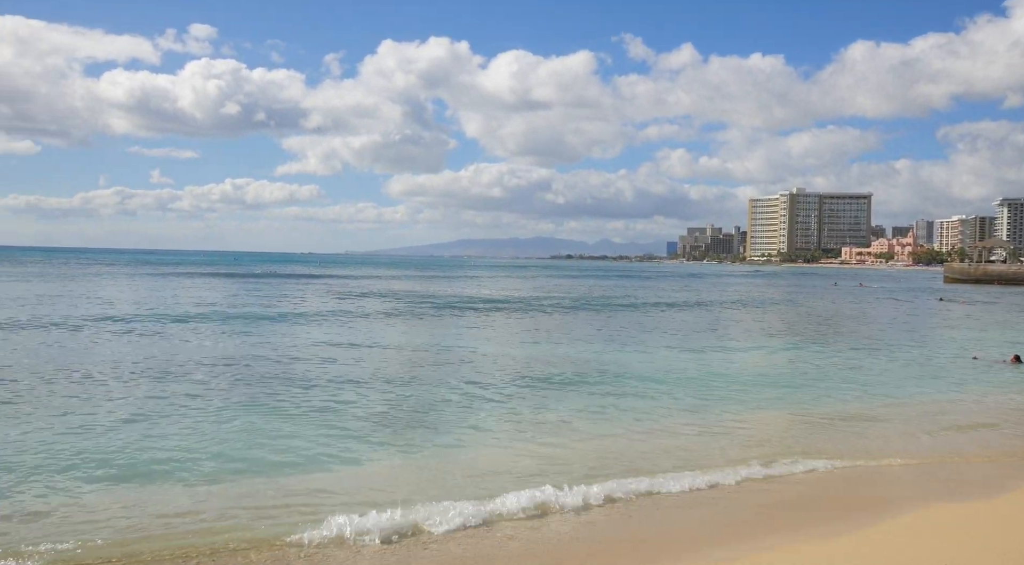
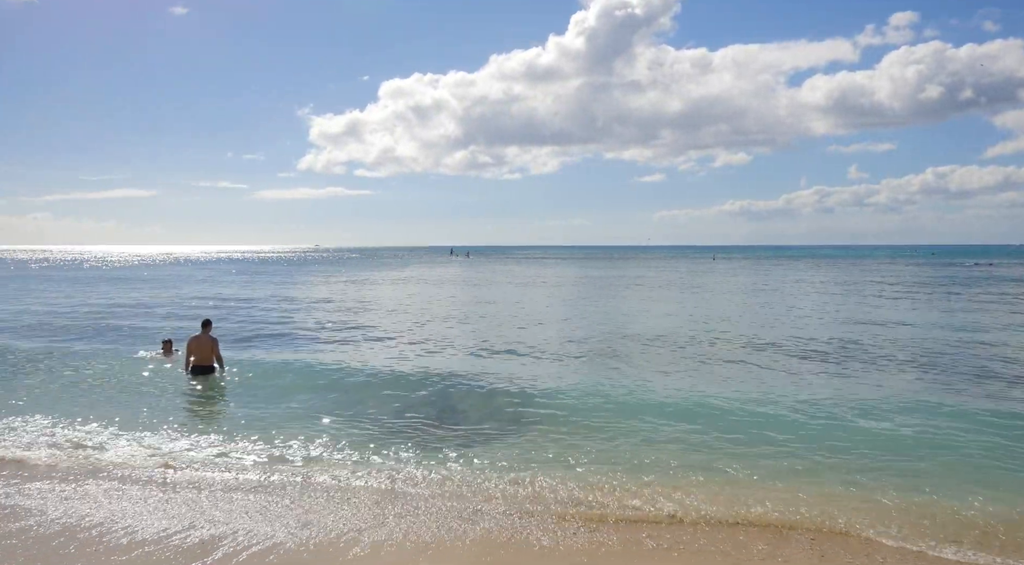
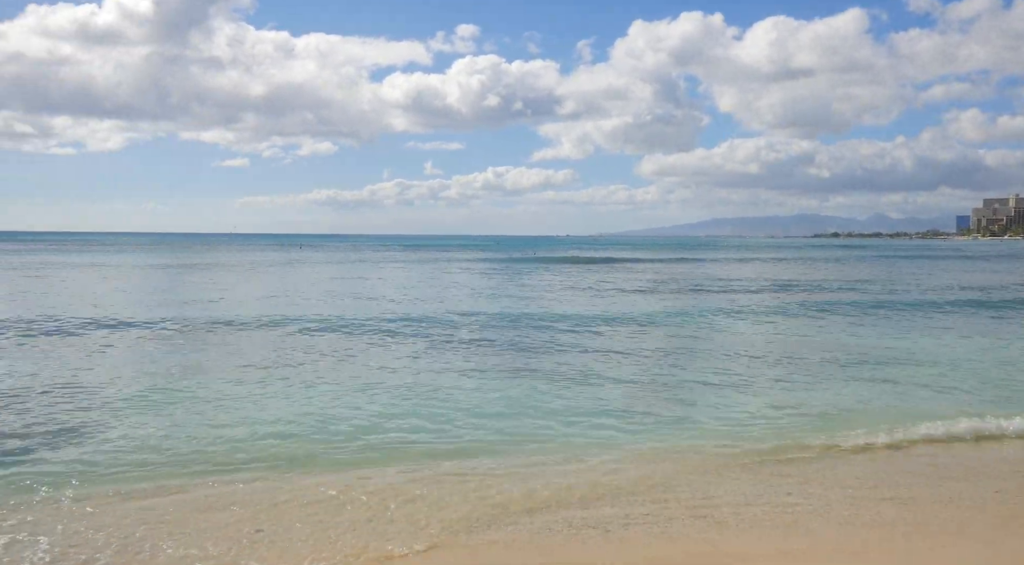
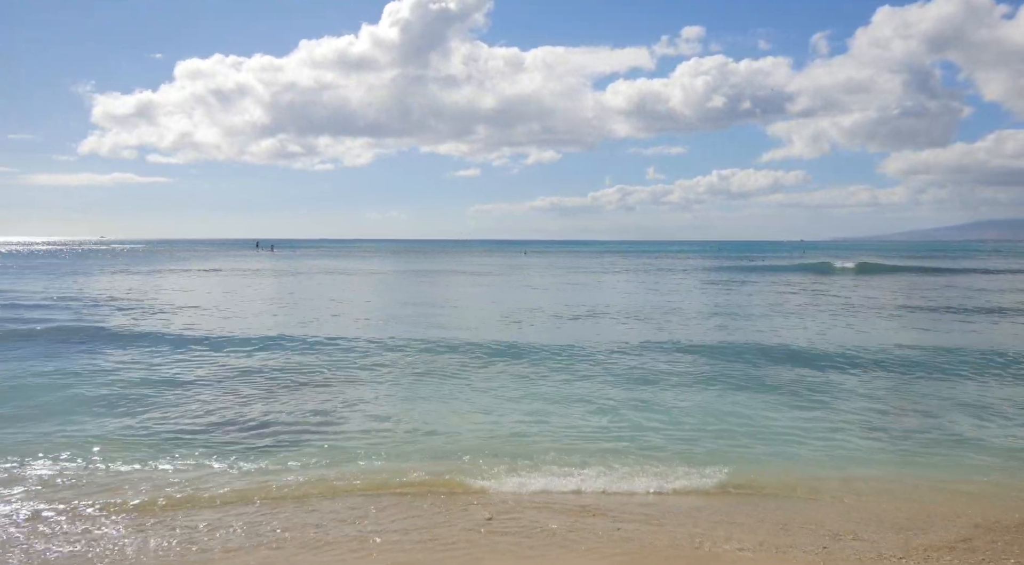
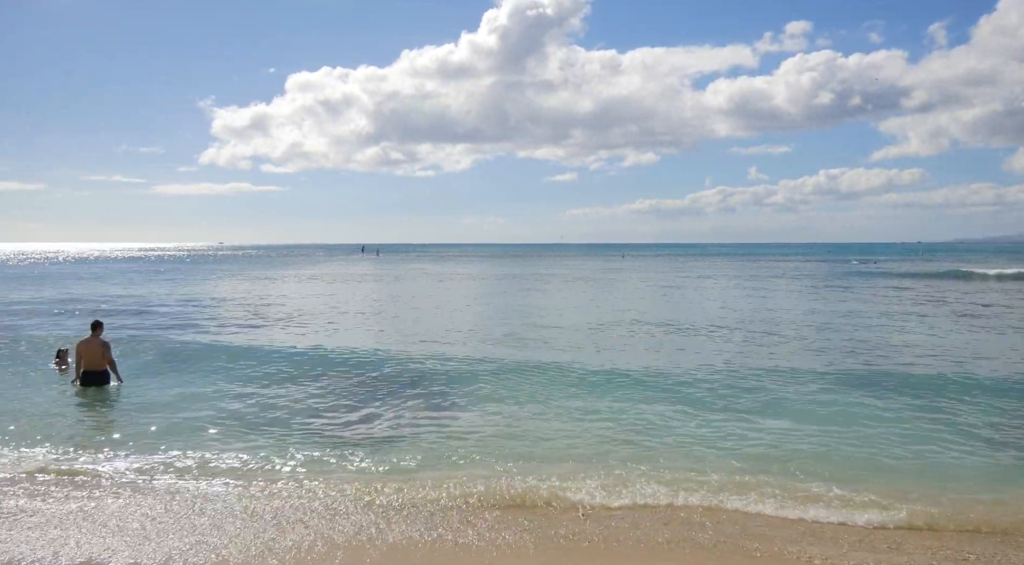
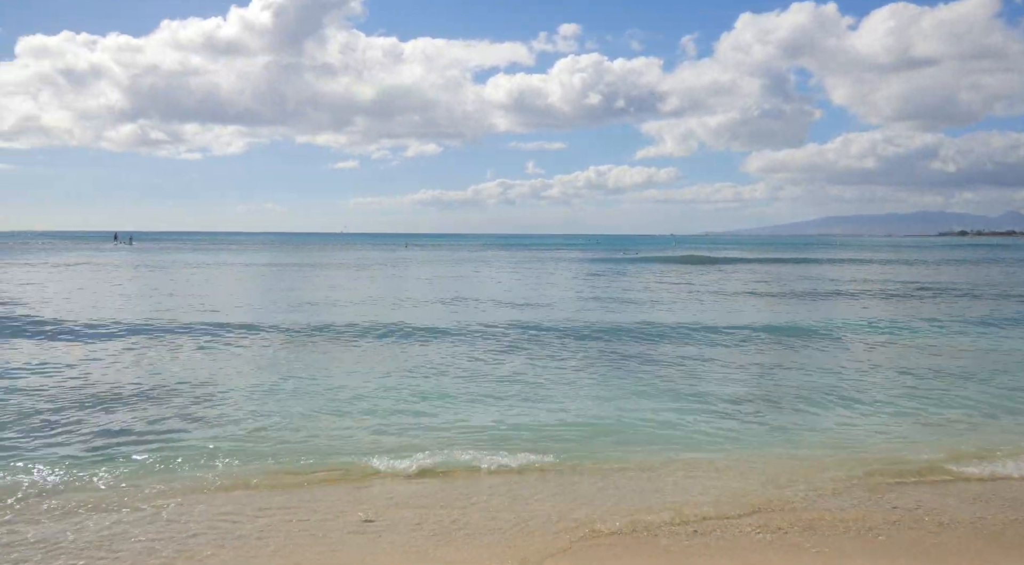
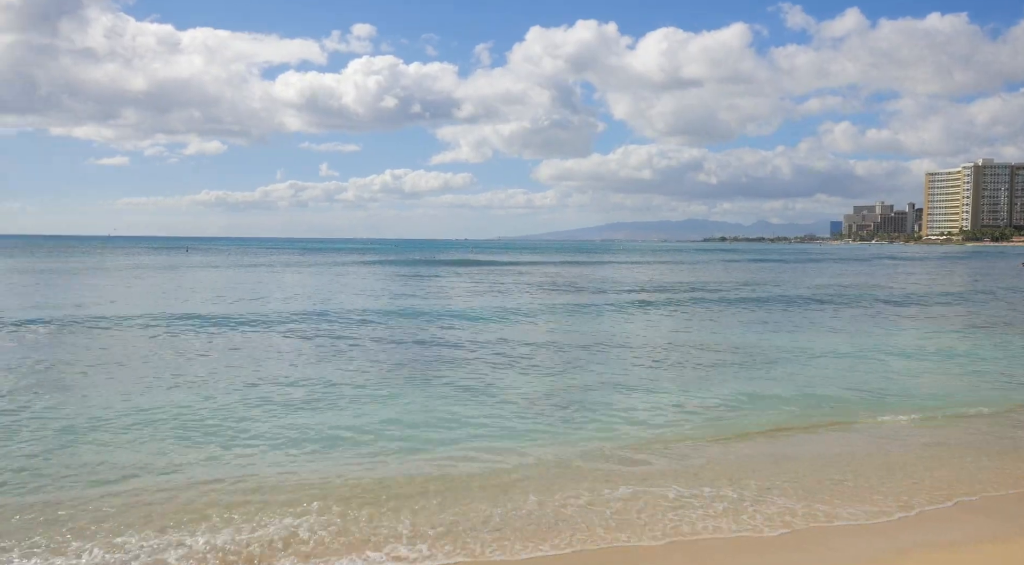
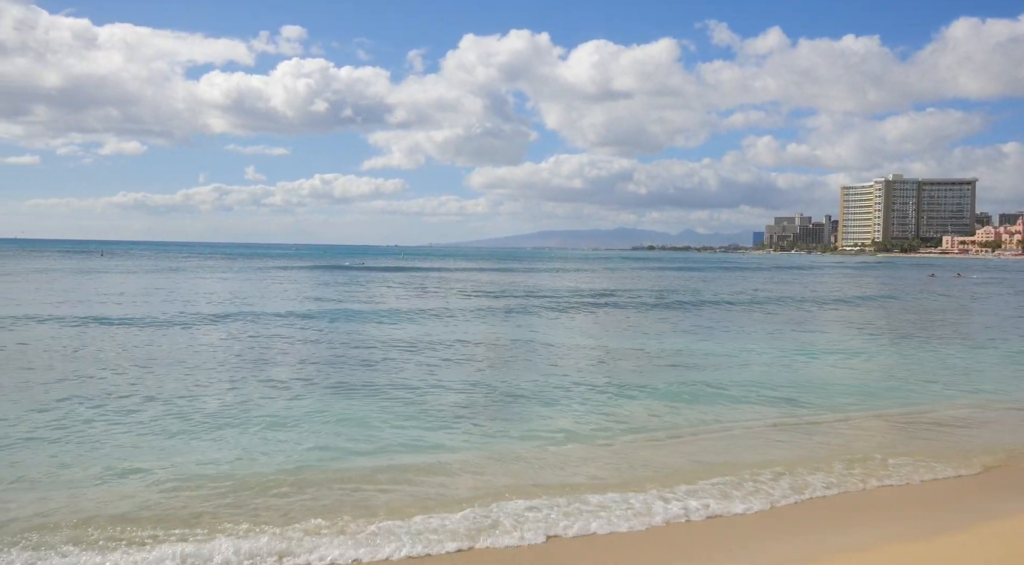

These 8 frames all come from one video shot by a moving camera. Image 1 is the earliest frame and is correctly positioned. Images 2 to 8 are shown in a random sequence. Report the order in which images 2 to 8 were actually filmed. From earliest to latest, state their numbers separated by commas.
8, 7, 3, 6, 4, 5, 2
